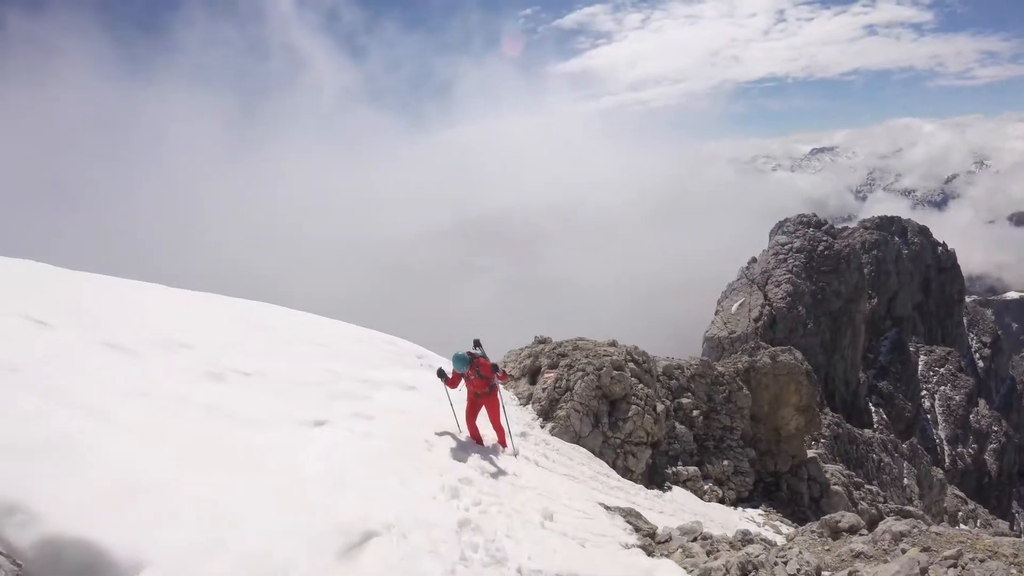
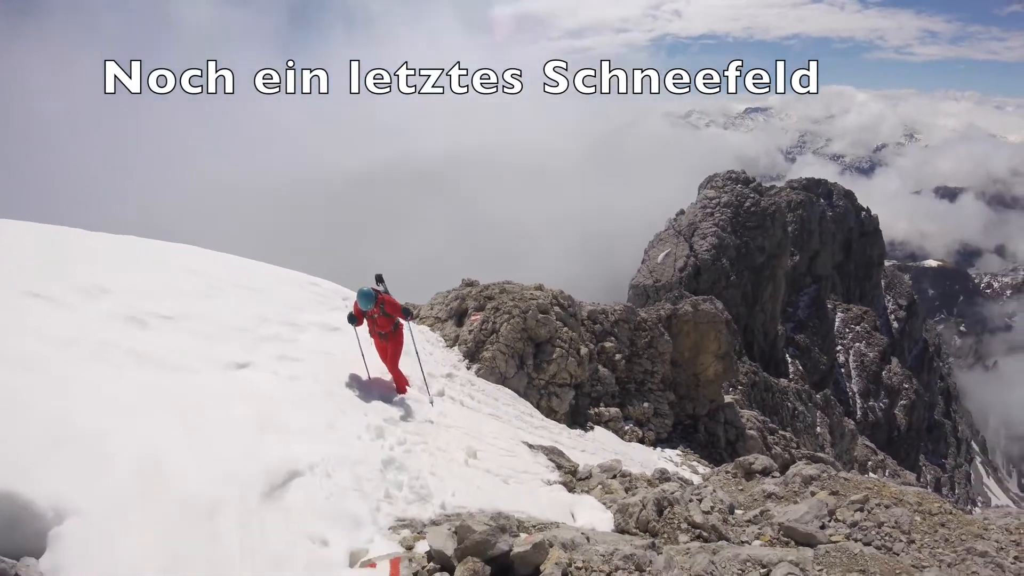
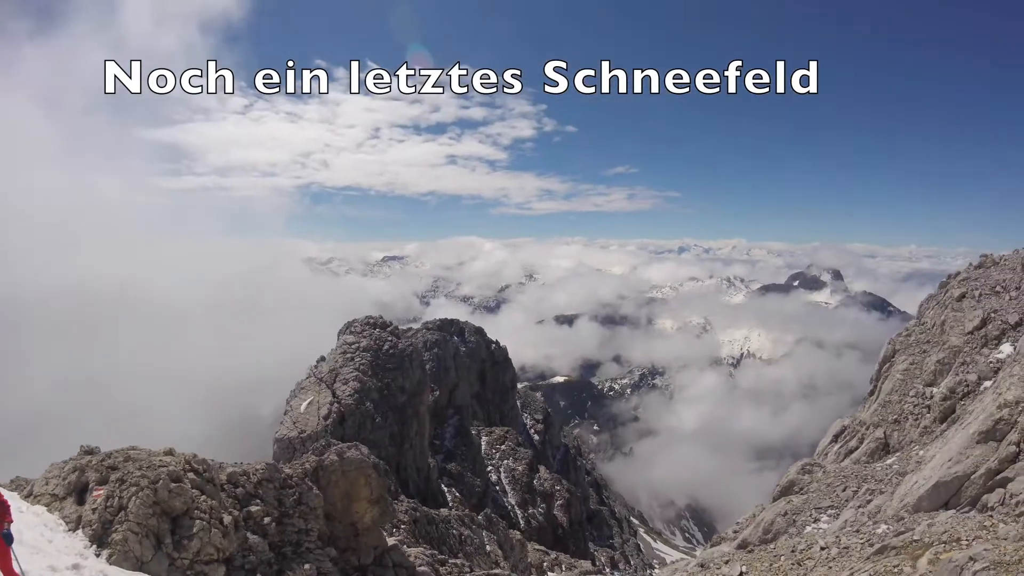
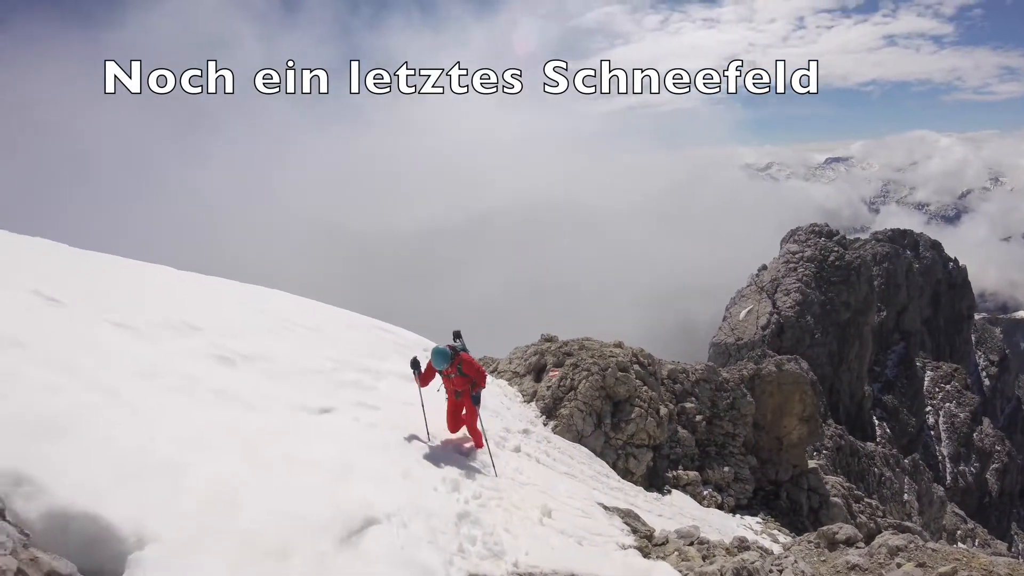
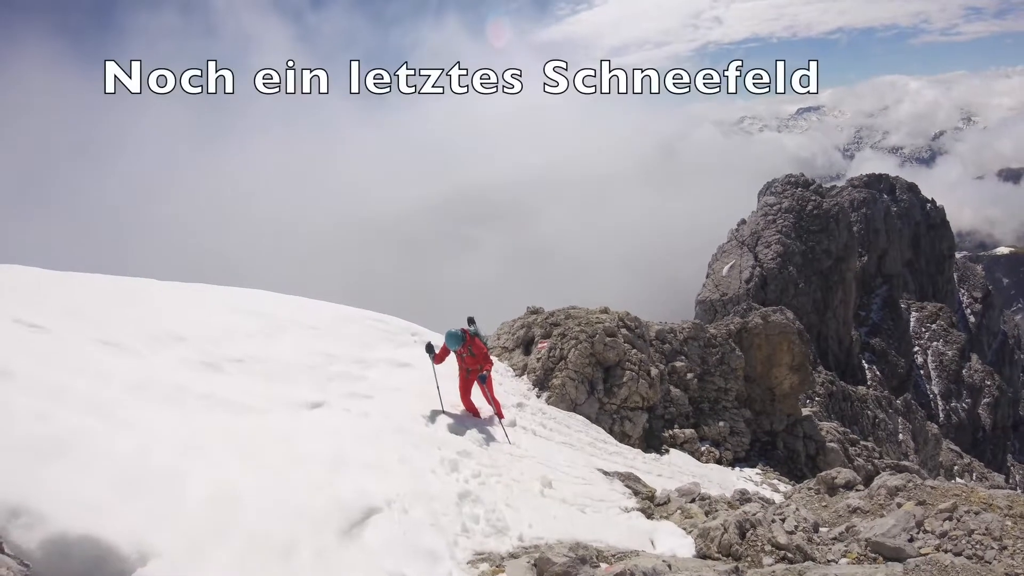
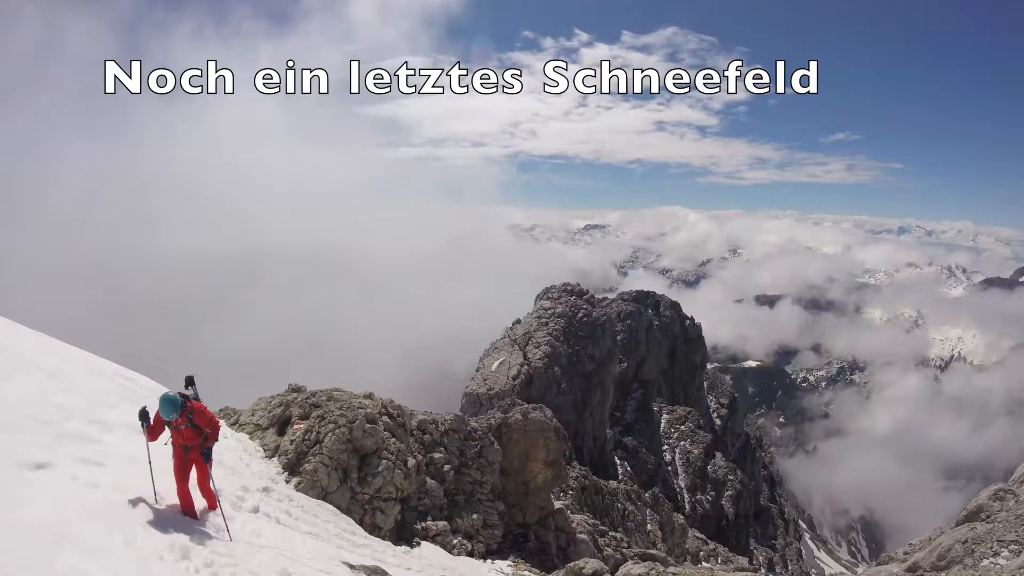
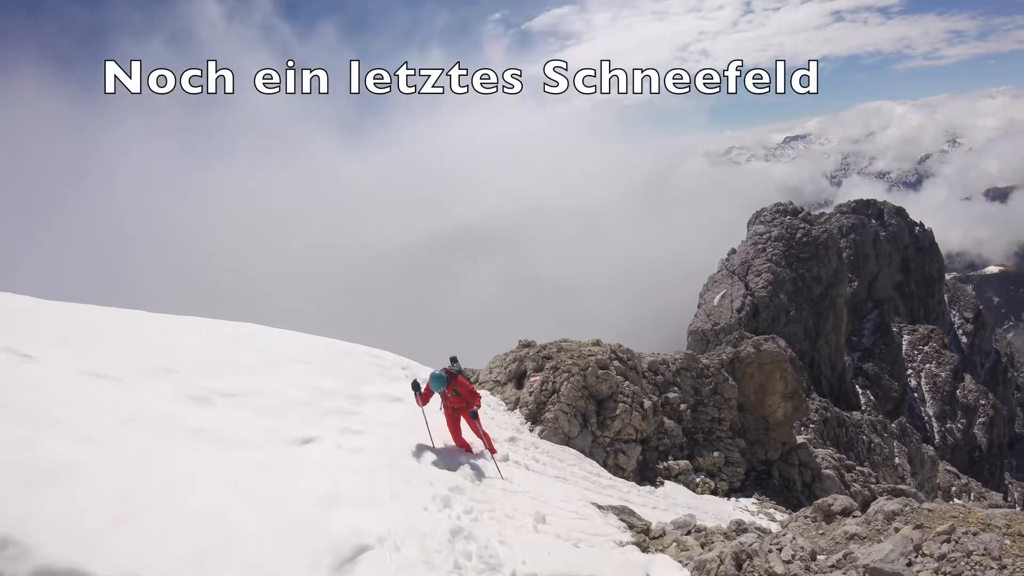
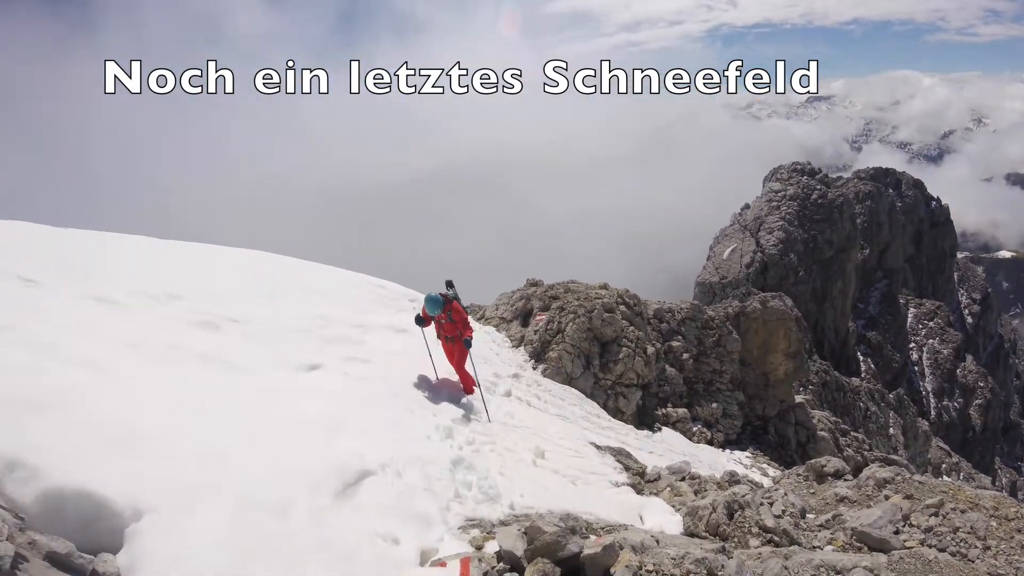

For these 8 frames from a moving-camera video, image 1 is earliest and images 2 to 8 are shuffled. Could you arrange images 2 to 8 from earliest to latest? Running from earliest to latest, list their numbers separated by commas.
5, 7, 2, 8, 4, 6, 3
